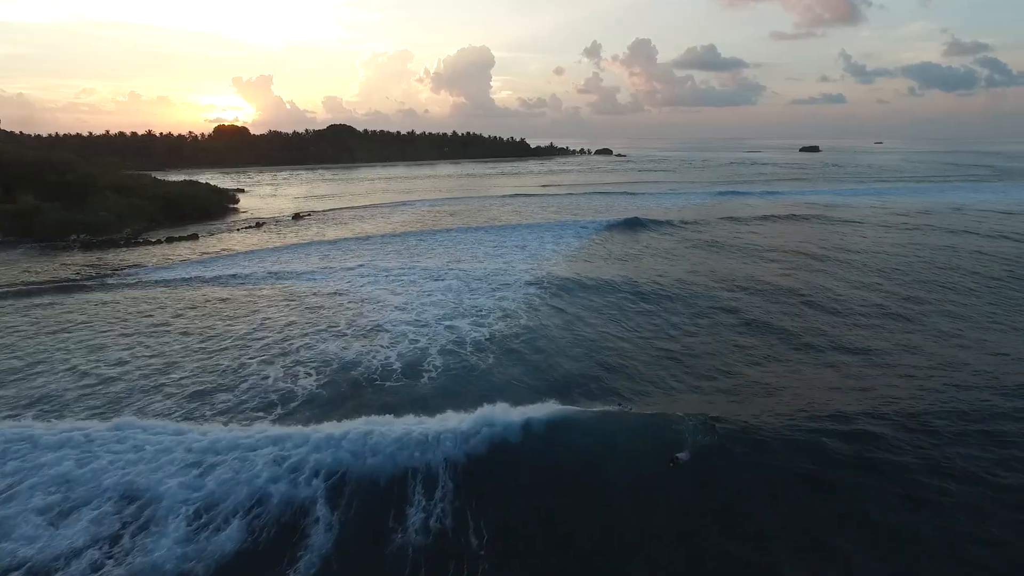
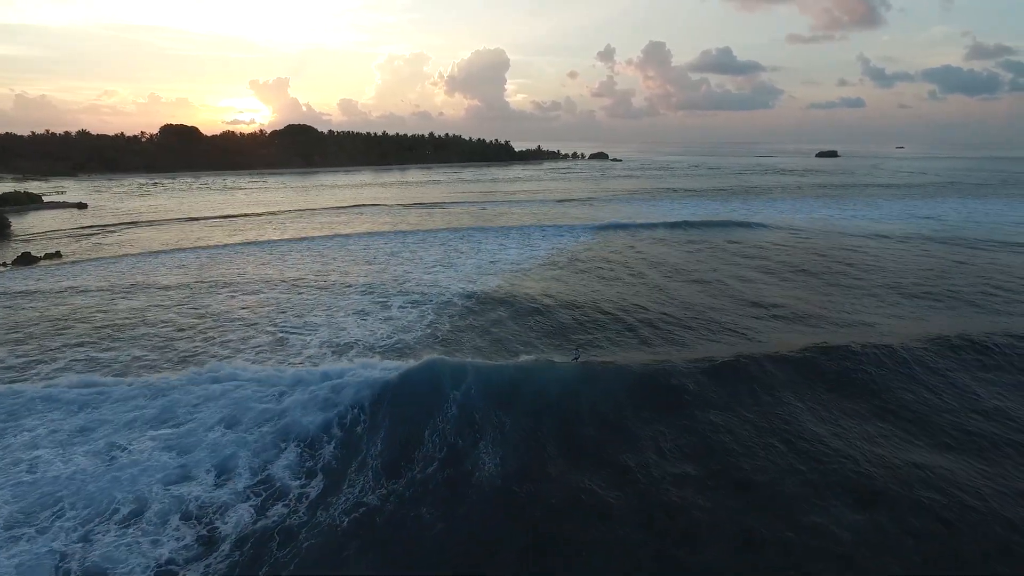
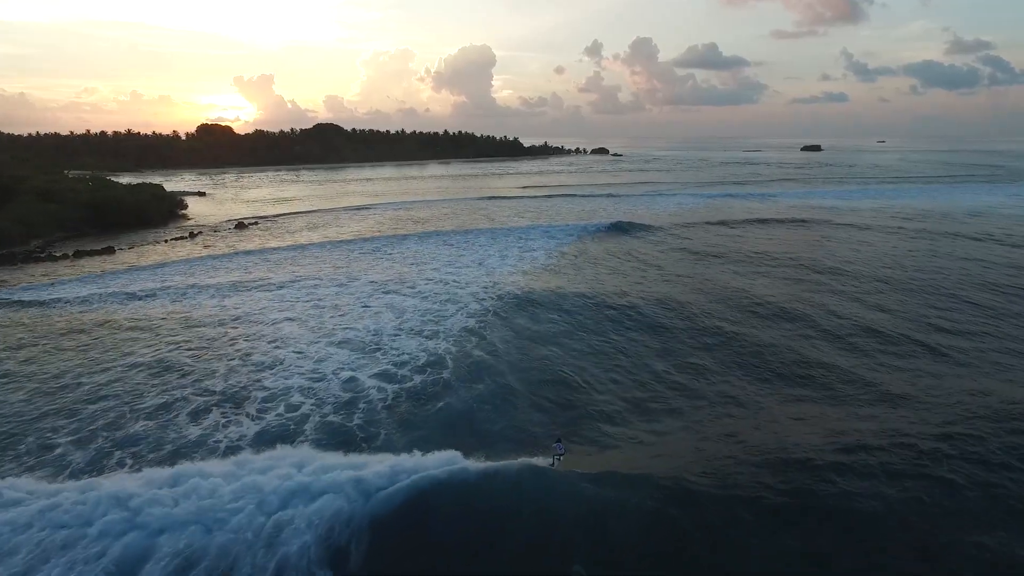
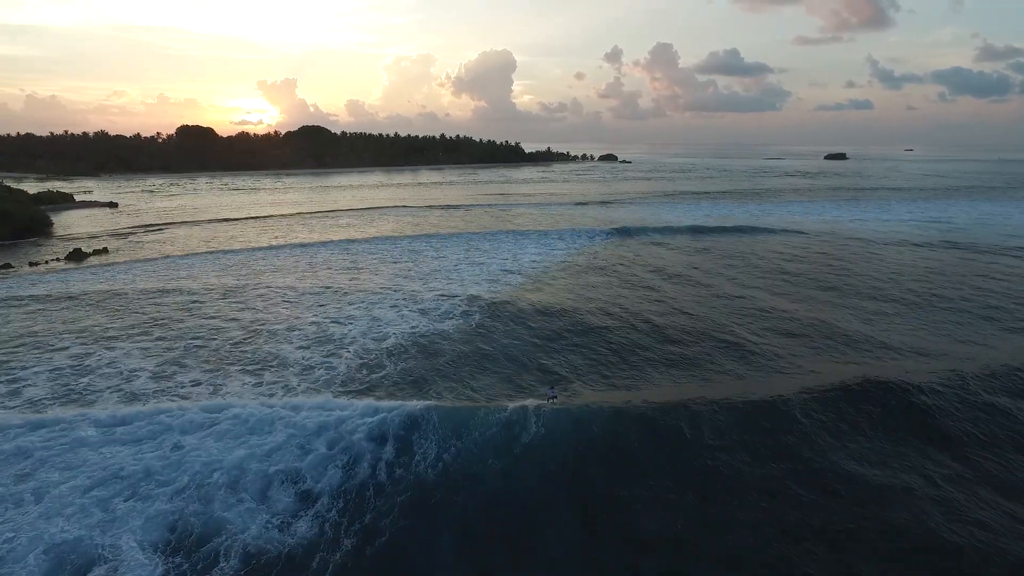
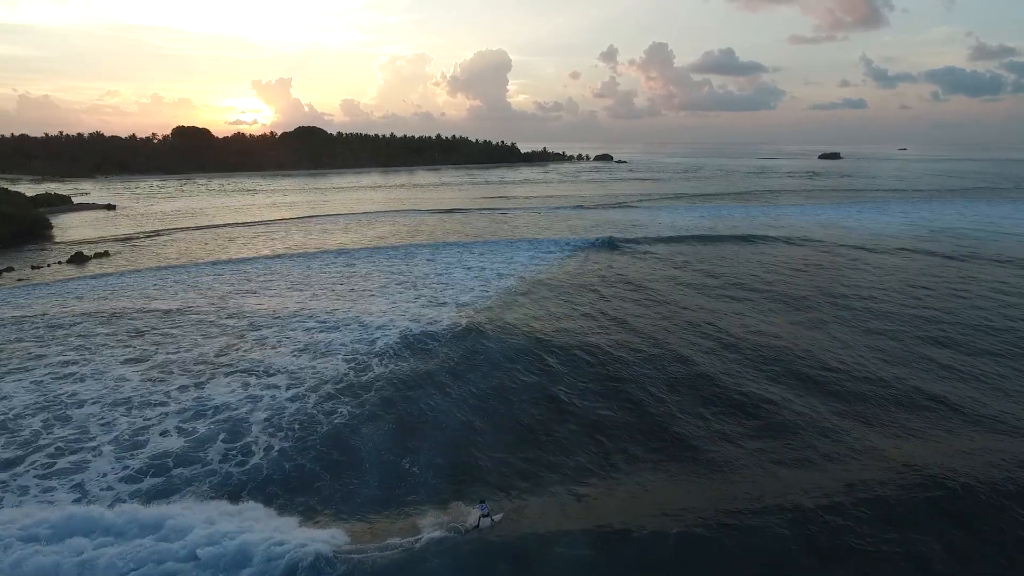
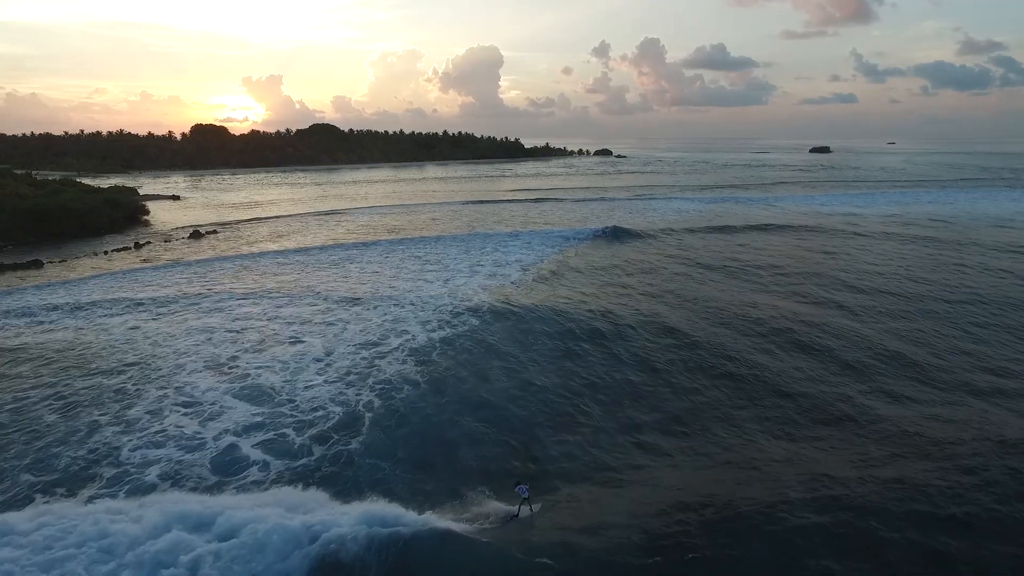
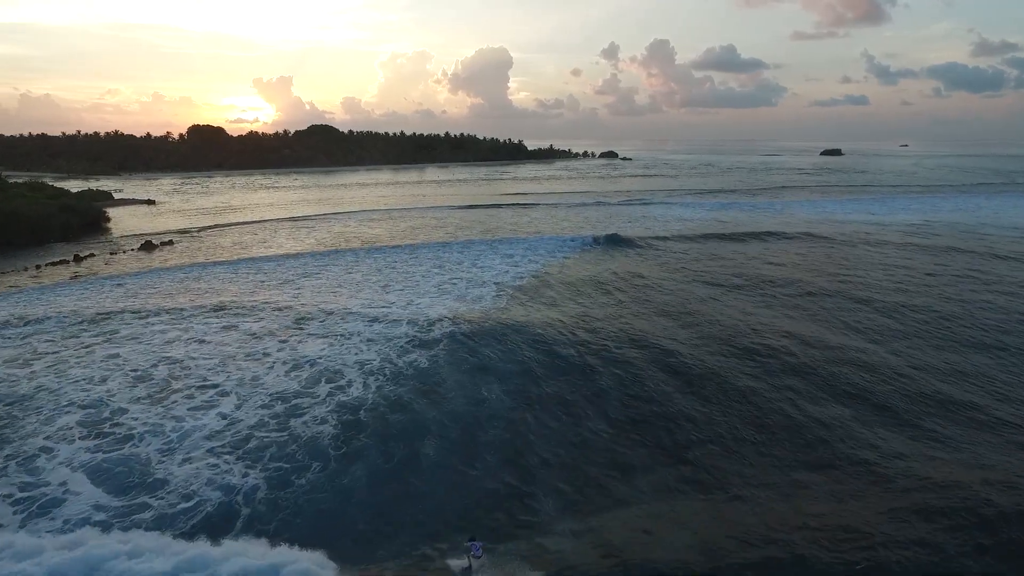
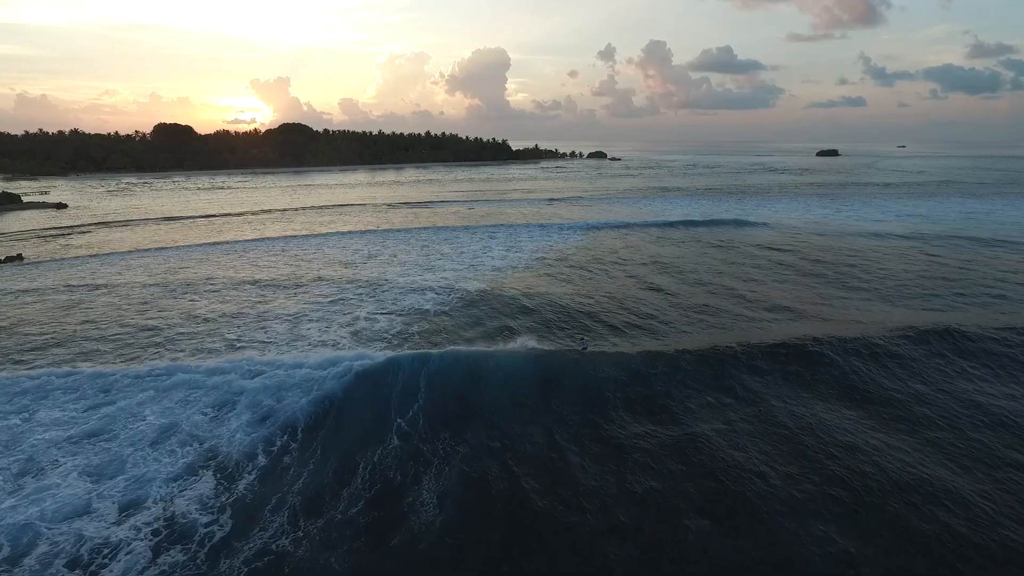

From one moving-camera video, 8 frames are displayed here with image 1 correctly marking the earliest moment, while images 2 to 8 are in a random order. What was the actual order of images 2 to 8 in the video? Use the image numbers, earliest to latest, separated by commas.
3, 6, 7, 5, 4, 2, 8
